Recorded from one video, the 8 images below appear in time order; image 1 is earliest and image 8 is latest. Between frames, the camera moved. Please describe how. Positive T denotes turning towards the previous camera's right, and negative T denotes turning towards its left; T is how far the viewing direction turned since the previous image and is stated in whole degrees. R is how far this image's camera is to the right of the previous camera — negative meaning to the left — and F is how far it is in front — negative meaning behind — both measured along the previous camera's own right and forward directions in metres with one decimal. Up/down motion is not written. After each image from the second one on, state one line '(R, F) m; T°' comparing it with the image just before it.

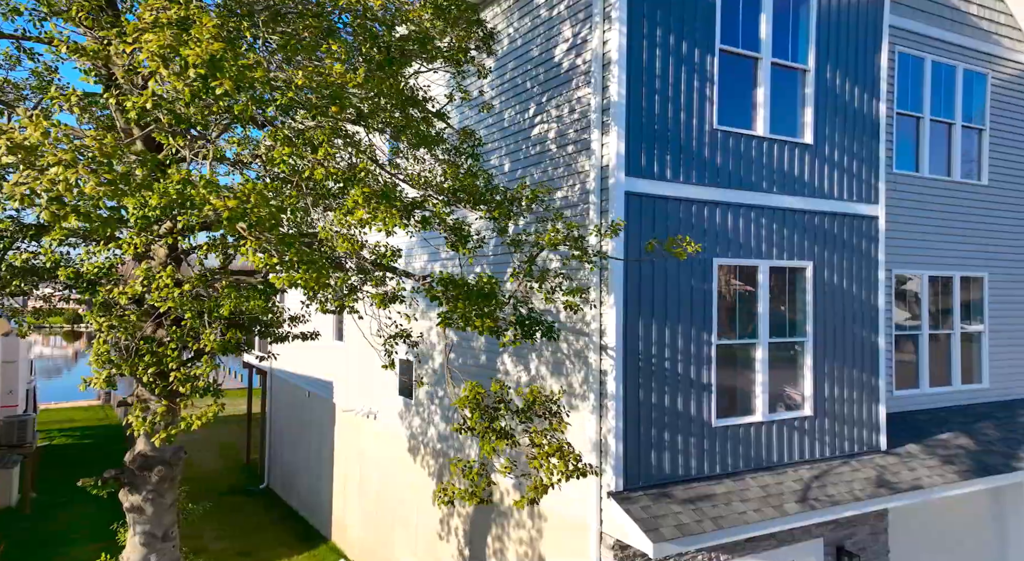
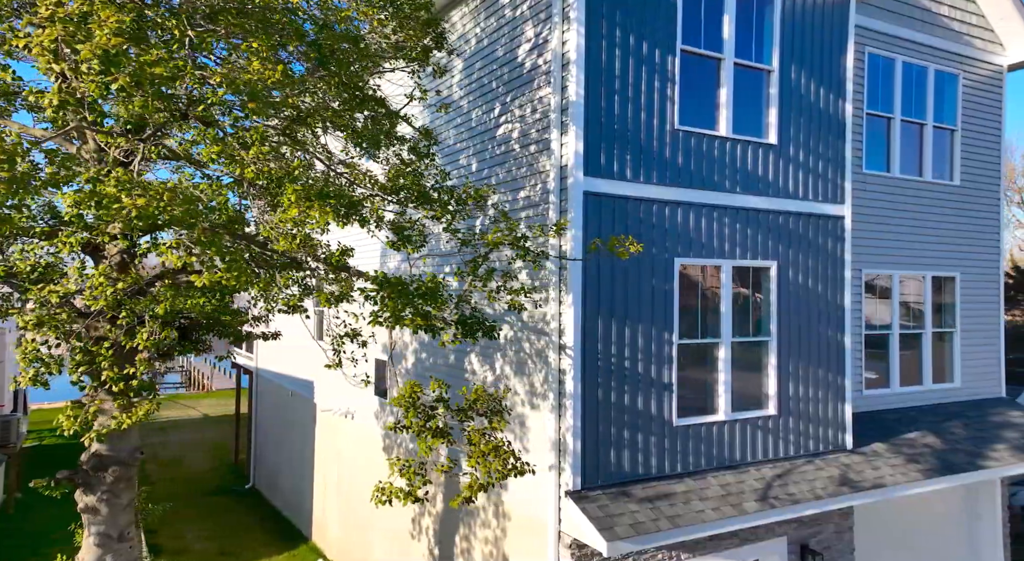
(+0.4, 0.0) m; 0°
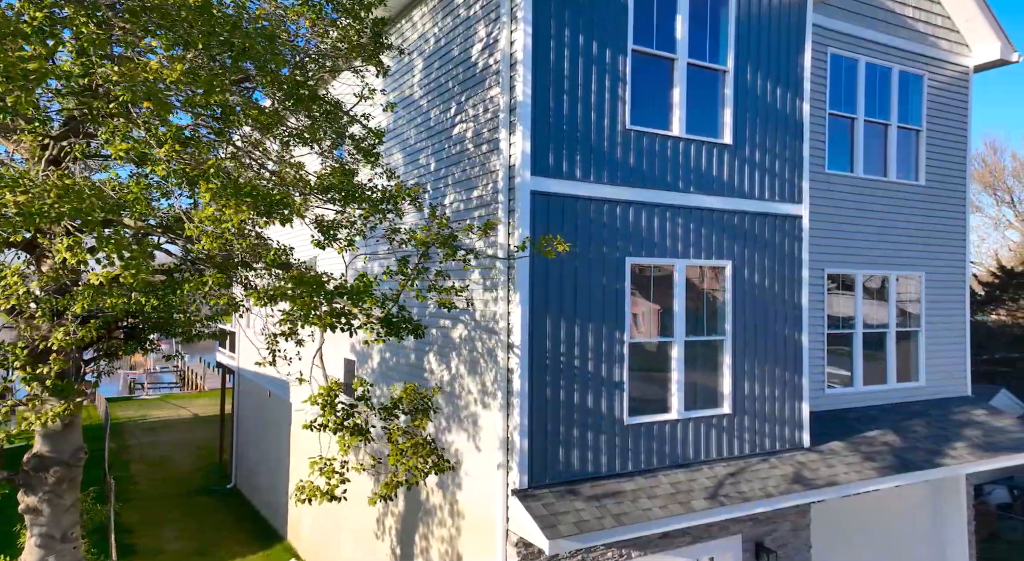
(+0.5, 0.0) m; 0°
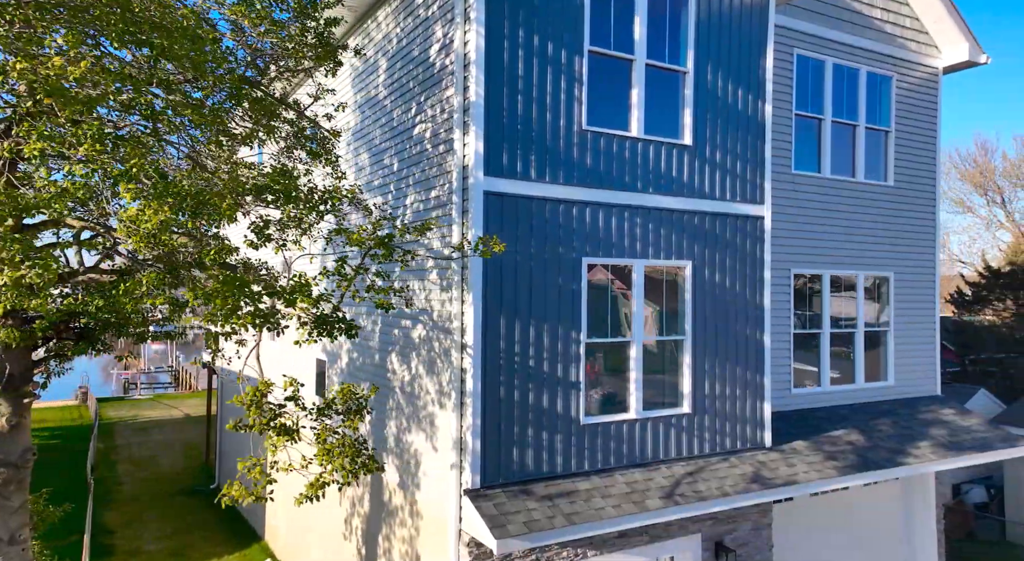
(+0.4, 0.0) m; 0°
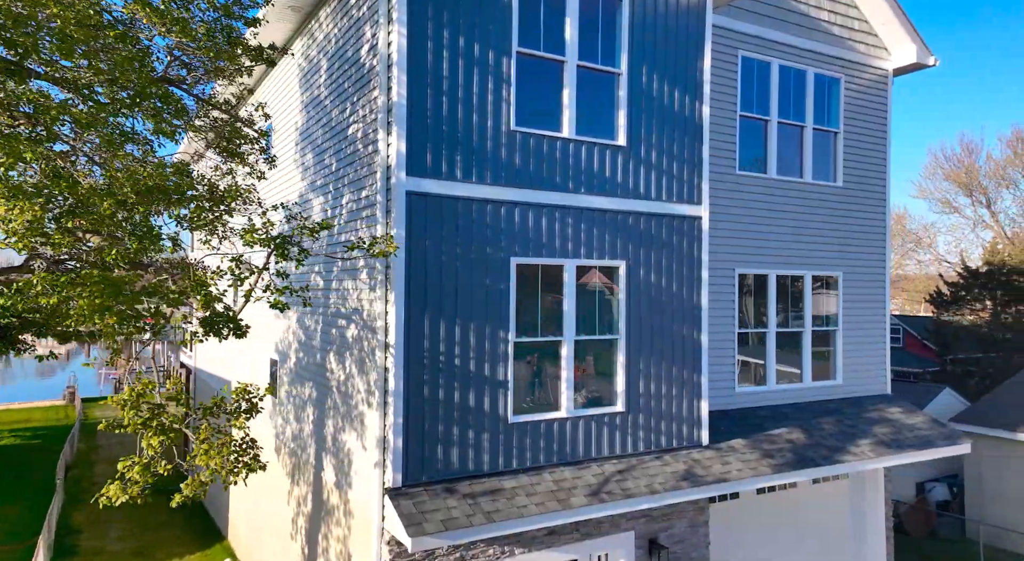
(+0.7, 0.0) m; +1°
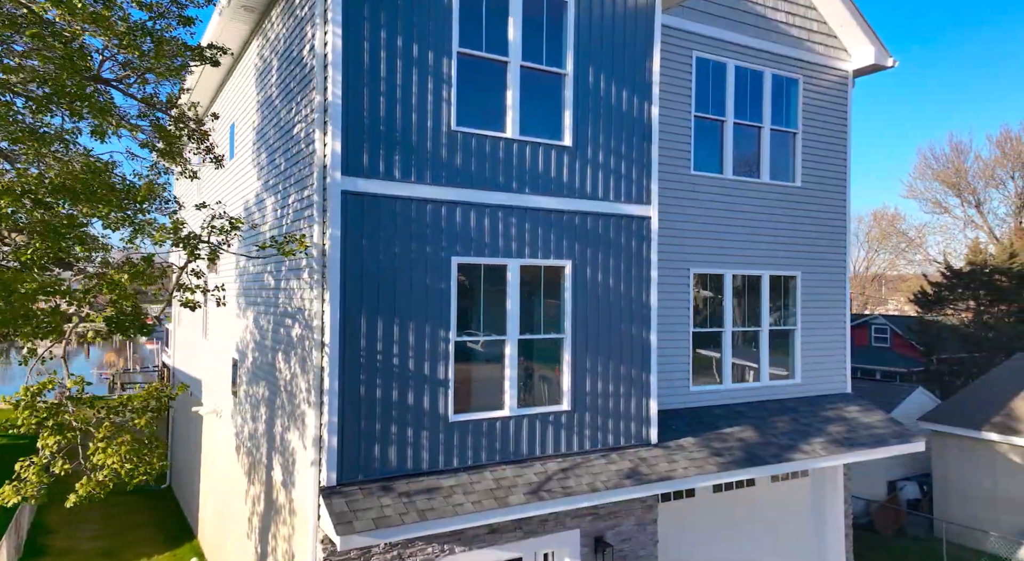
(+0.6, 0.0) m; 0°
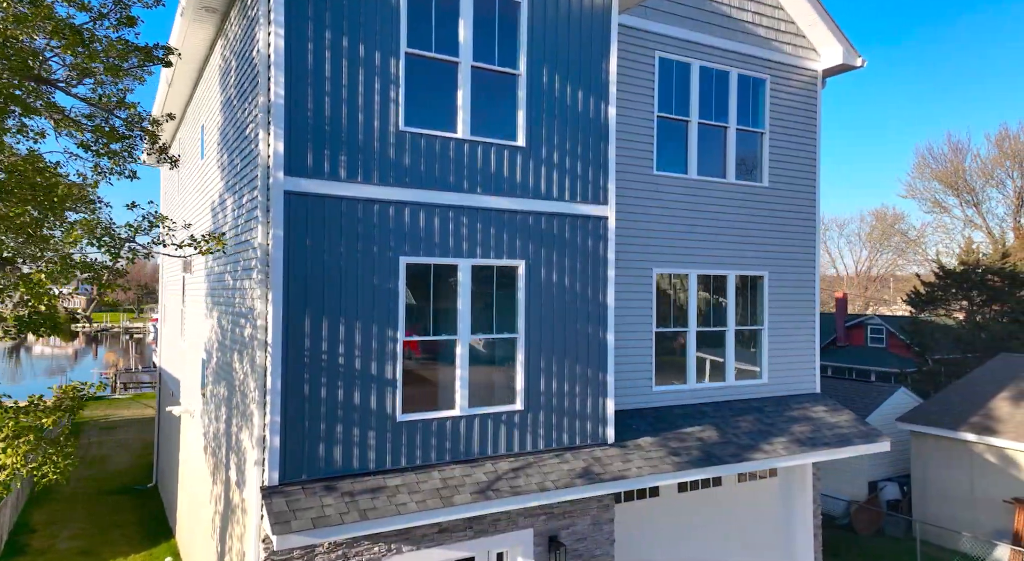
(+0.6, 0.0) m; 0°
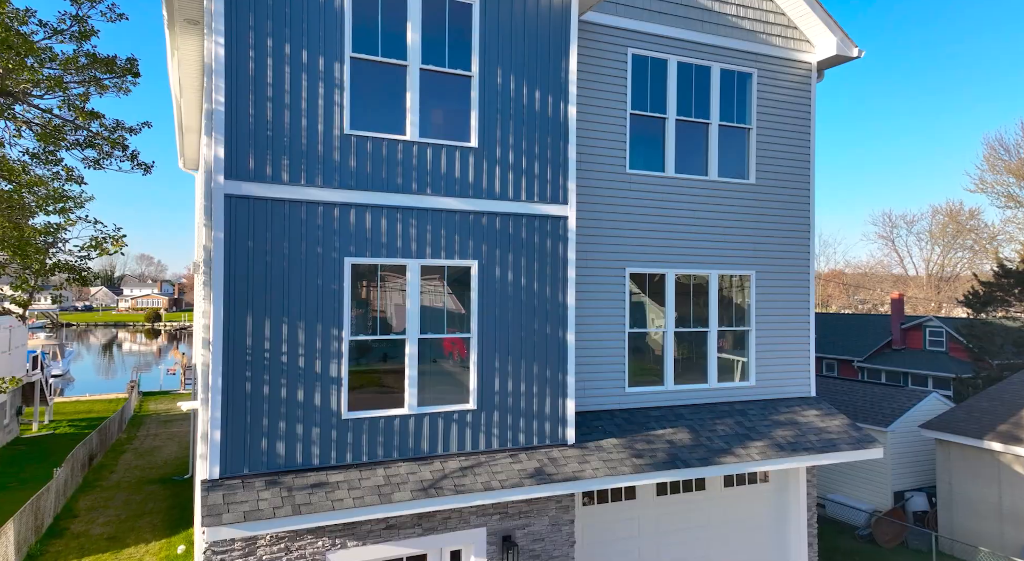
(+1.3, 0.0) m; -5°
